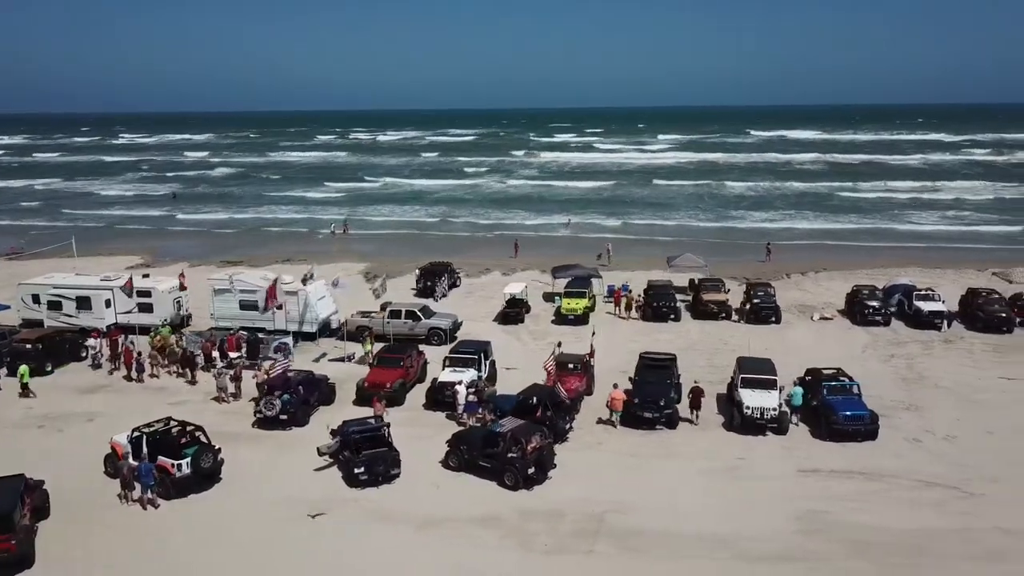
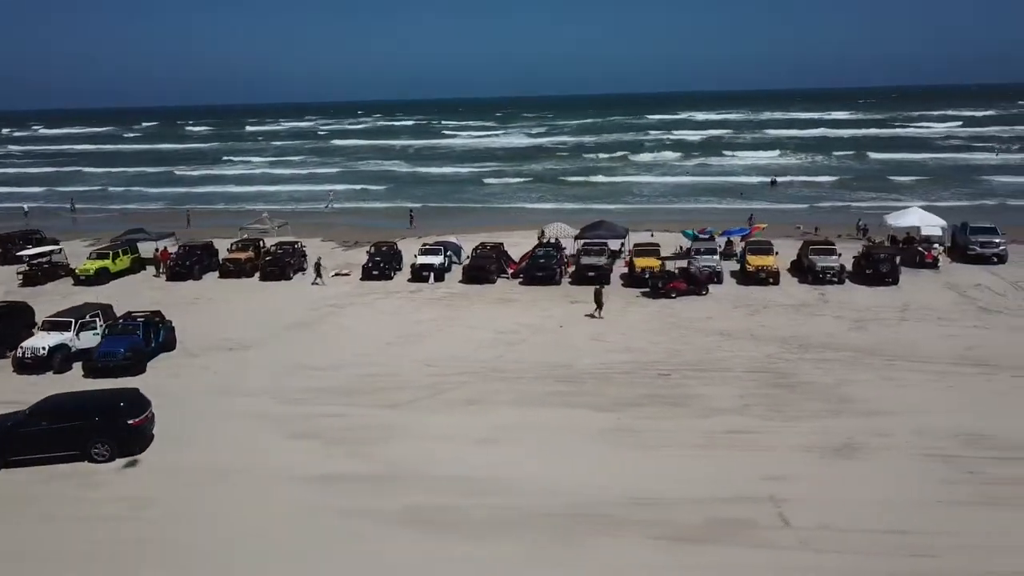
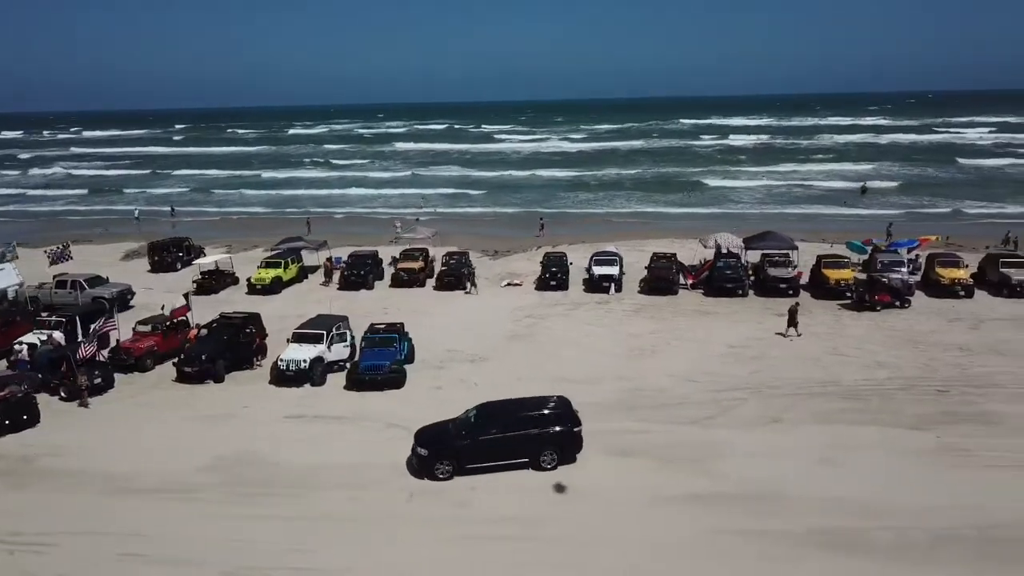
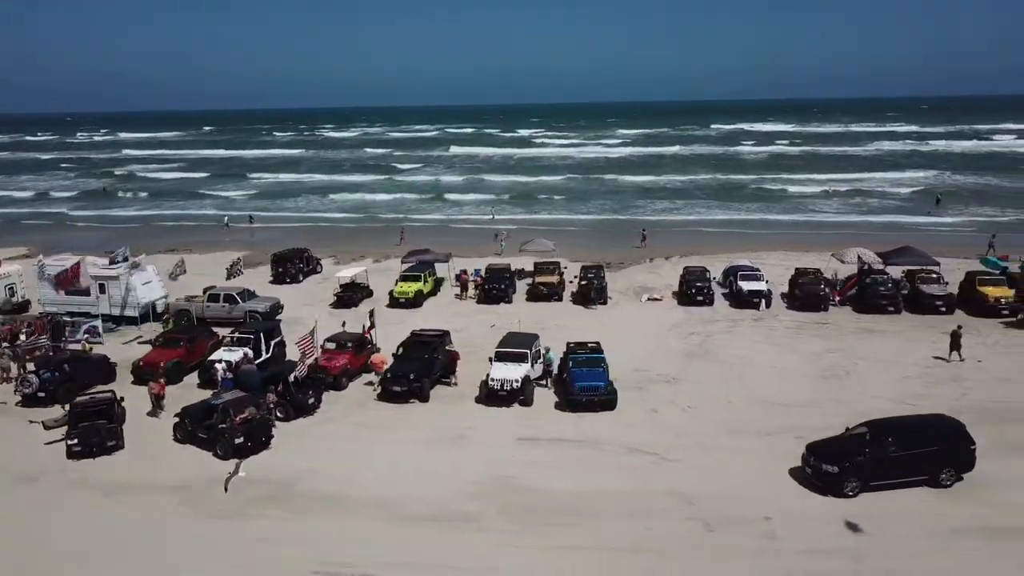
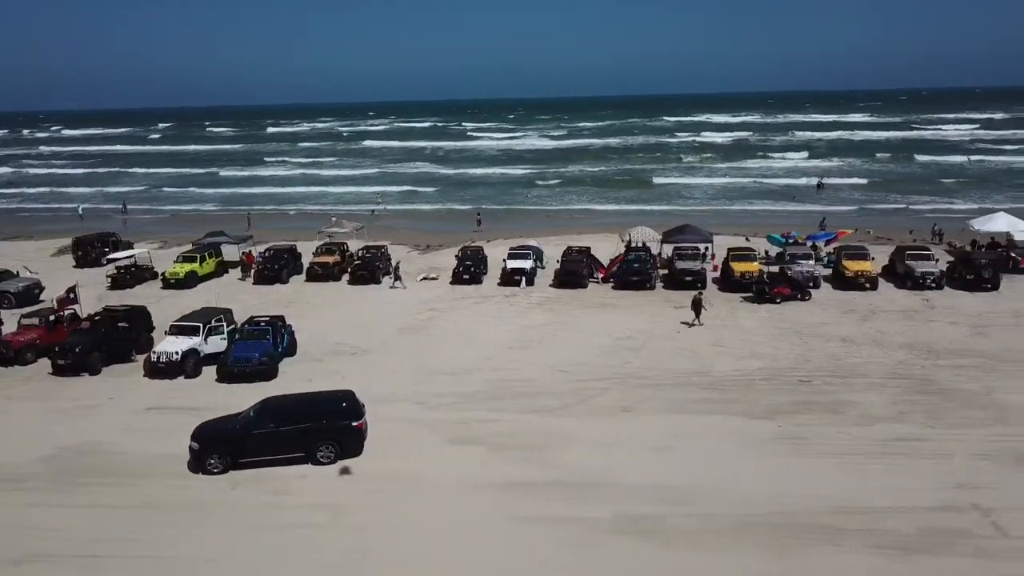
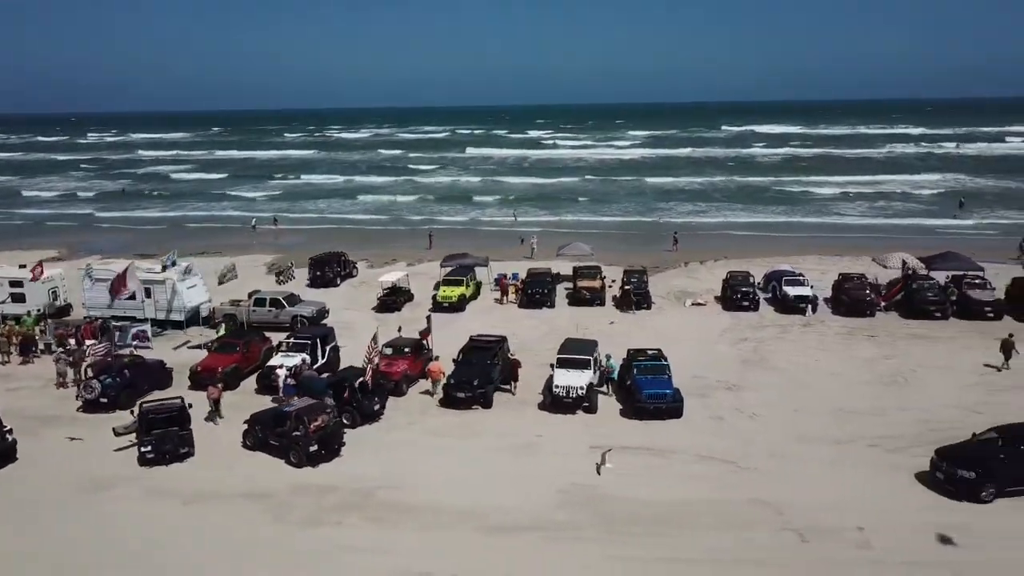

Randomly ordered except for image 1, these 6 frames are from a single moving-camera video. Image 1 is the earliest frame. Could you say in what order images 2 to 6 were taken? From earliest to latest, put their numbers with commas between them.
6, 4, 3, 5, 2
